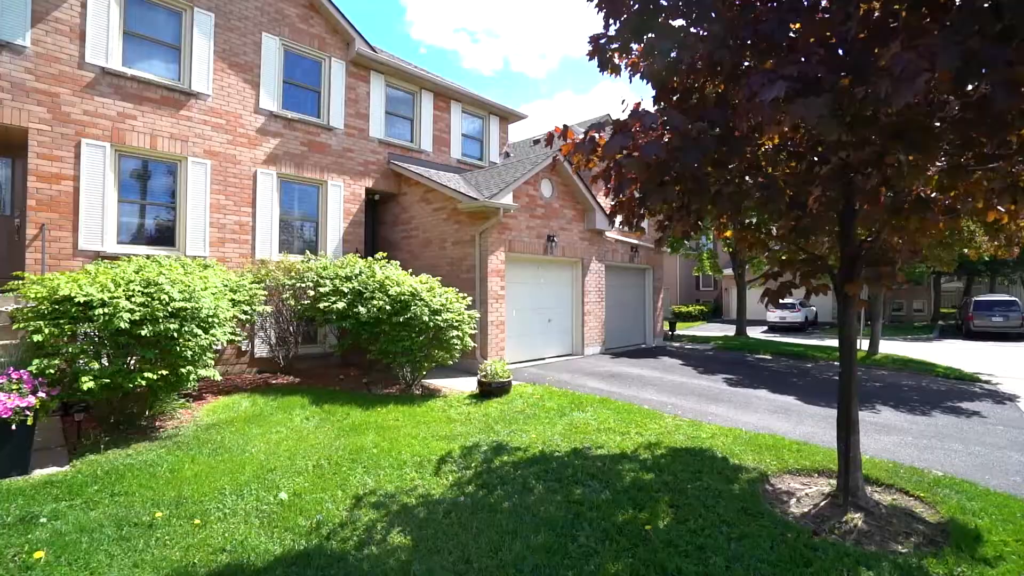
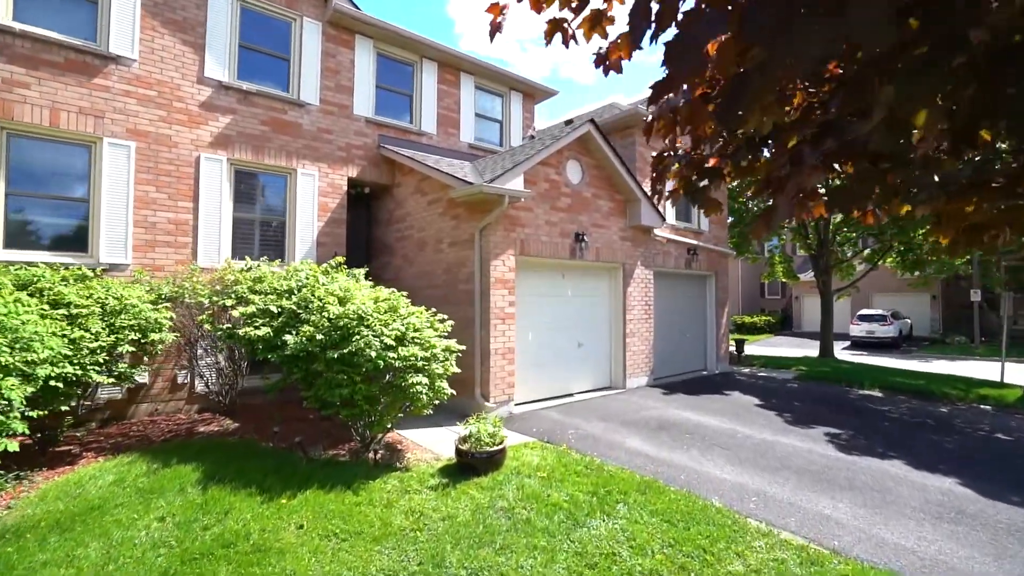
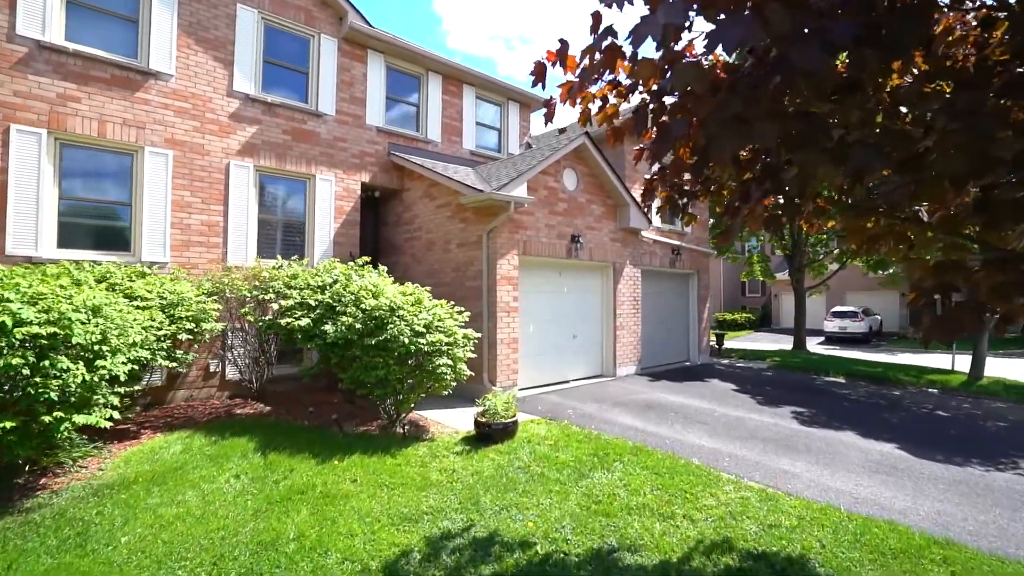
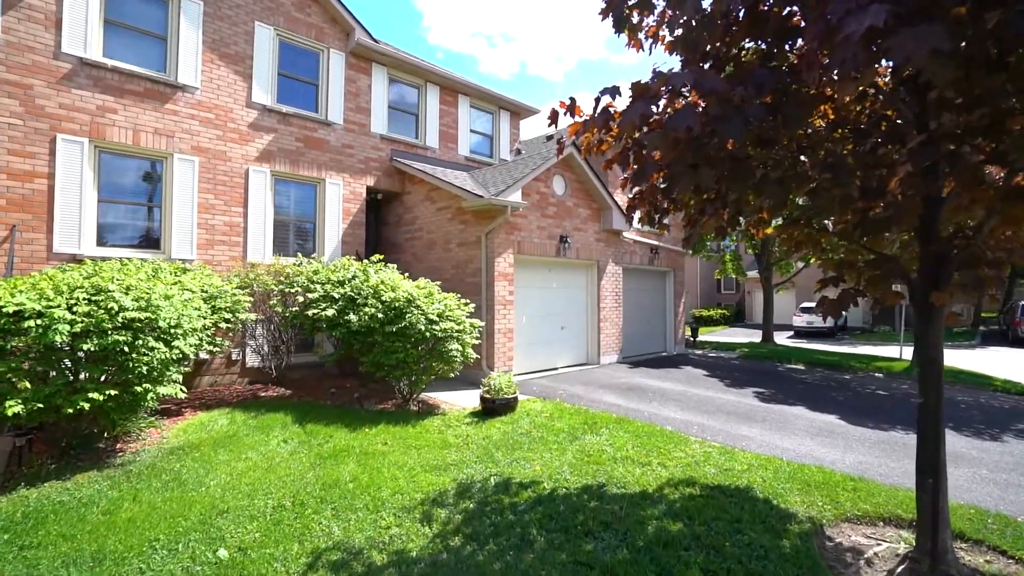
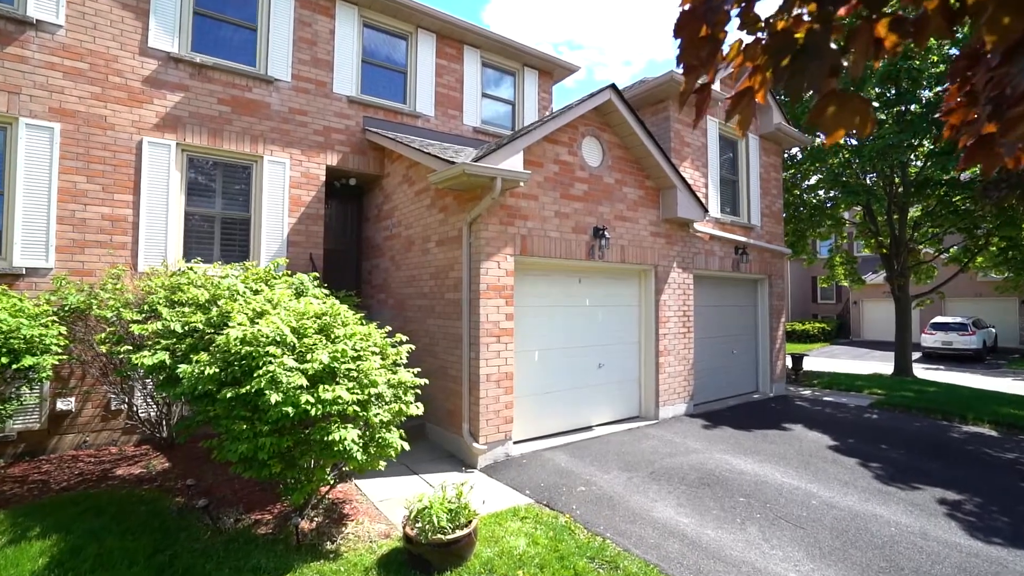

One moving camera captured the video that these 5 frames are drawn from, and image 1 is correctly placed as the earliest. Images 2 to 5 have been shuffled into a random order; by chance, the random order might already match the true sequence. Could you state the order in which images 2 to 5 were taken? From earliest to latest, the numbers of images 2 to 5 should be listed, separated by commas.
4, 3, 2, 5
